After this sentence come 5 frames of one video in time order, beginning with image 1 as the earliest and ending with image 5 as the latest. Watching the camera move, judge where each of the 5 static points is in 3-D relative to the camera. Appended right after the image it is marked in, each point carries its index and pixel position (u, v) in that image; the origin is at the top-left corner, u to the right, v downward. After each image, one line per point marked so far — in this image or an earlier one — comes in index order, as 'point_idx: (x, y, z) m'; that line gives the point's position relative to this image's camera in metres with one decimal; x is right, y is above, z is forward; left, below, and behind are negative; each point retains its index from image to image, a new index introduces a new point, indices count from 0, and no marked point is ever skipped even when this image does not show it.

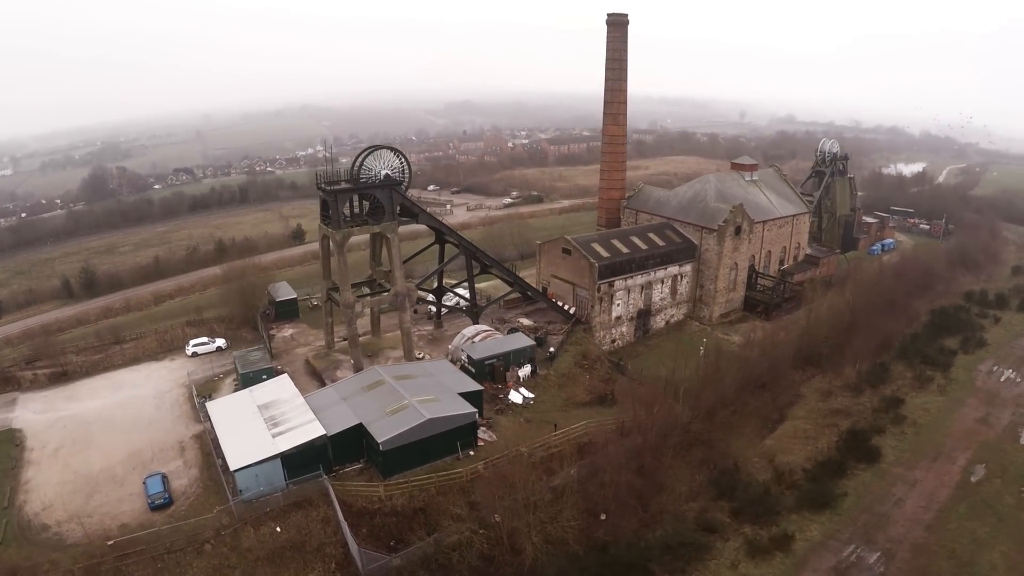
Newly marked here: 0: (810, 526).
0: (+10.0, -7.8, +19.3) m
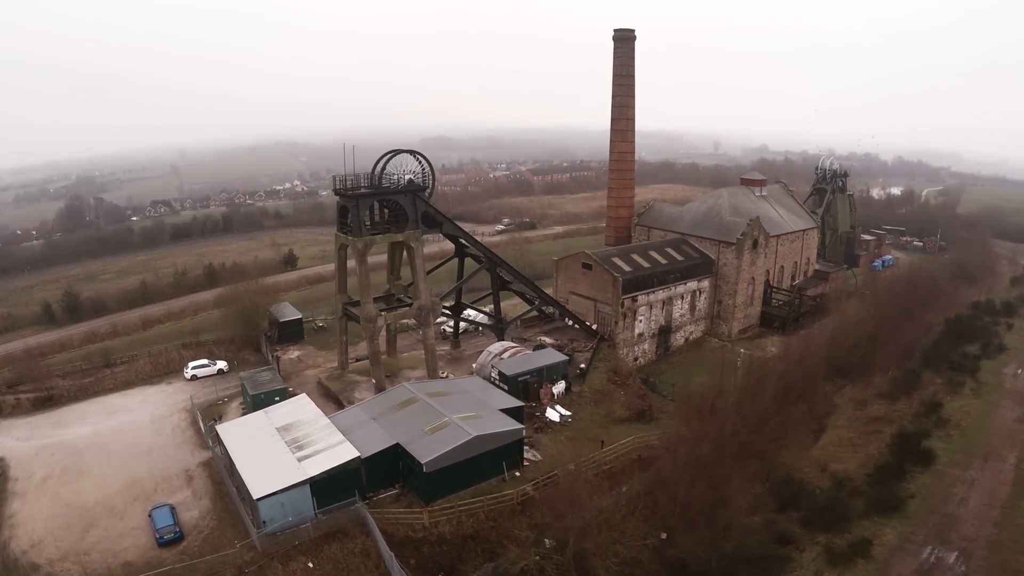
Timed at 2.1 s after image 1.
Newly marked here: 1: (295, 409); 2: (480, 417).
0: (+11.6, -7.7, +18.1) m
1: (-7.4, -4.1, +19.6) m
2: (-1.0, -4.2, +18.5) m
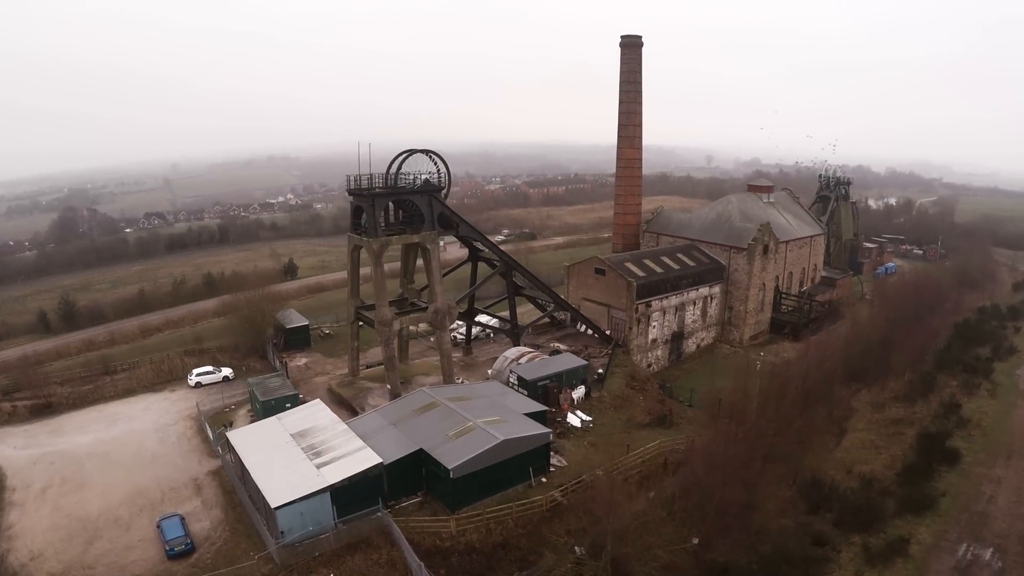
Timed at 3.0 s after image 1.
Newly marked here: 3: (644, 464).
0: (+12.4, -7.6, +17.6) m
1: (-6.7, -4.2, +18.8) m
2: (-0.2, -4.2, +17.8) m
3: (+4.3, -5.7, +18.6) m
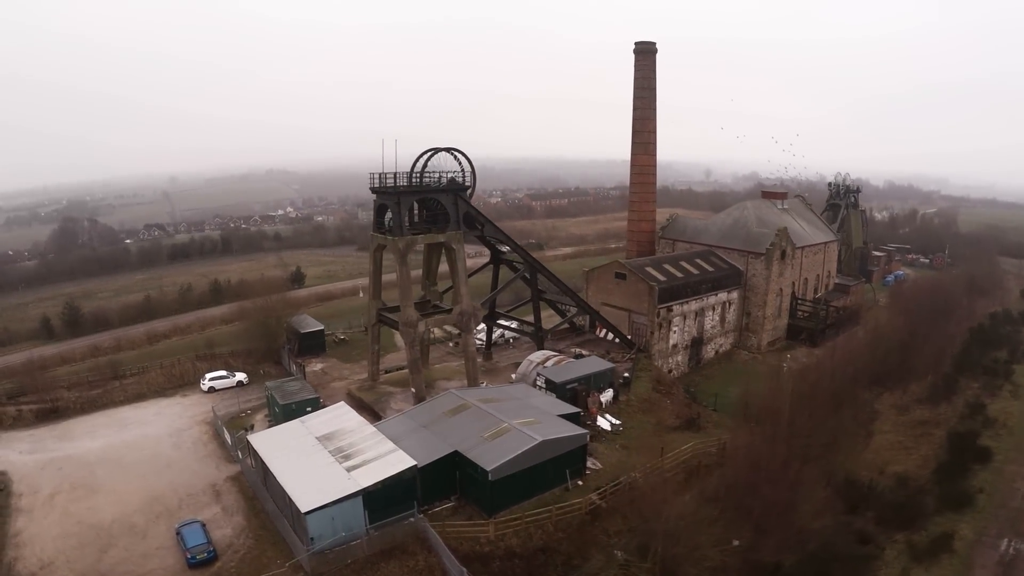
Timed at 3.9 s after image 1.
0: (+13.5, -7.5, +17.1) m
1: (-5.6, -4.1, +18.1) m
2: (+0.8, -4.1, +17.2) m
3: (+5.3, -5.6, +18.0) m
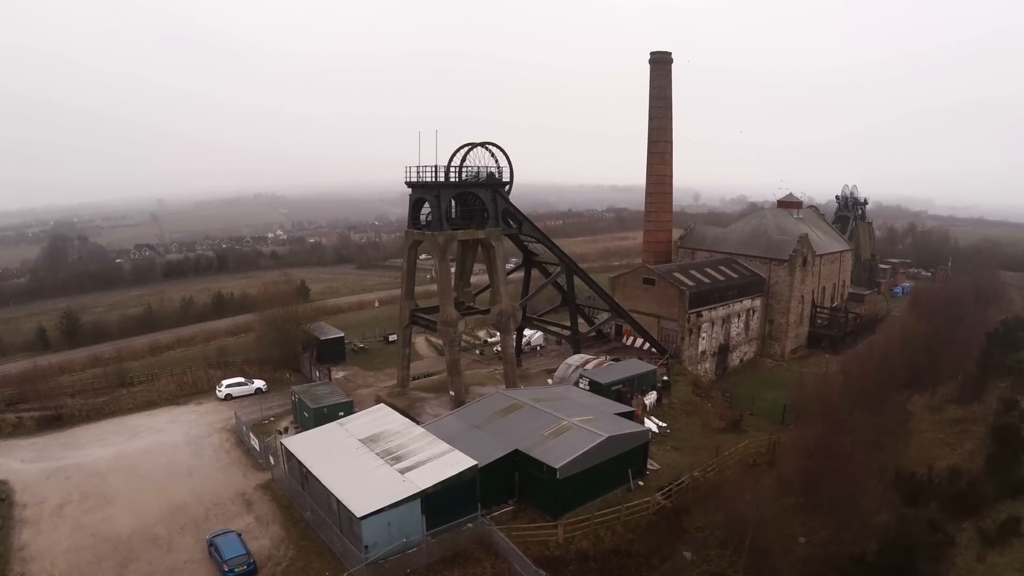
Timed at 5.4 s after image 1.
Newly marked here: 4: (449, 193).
0: (+15.1, -7.1, +16.5) m
1: (-4.1, -3.9, +17.0) m
2: (+2.4, -3.8, +16.3) m
3: (+6.9, -5.4, +17.2) m
4: (-2.2, +3.2, +19.4) m
